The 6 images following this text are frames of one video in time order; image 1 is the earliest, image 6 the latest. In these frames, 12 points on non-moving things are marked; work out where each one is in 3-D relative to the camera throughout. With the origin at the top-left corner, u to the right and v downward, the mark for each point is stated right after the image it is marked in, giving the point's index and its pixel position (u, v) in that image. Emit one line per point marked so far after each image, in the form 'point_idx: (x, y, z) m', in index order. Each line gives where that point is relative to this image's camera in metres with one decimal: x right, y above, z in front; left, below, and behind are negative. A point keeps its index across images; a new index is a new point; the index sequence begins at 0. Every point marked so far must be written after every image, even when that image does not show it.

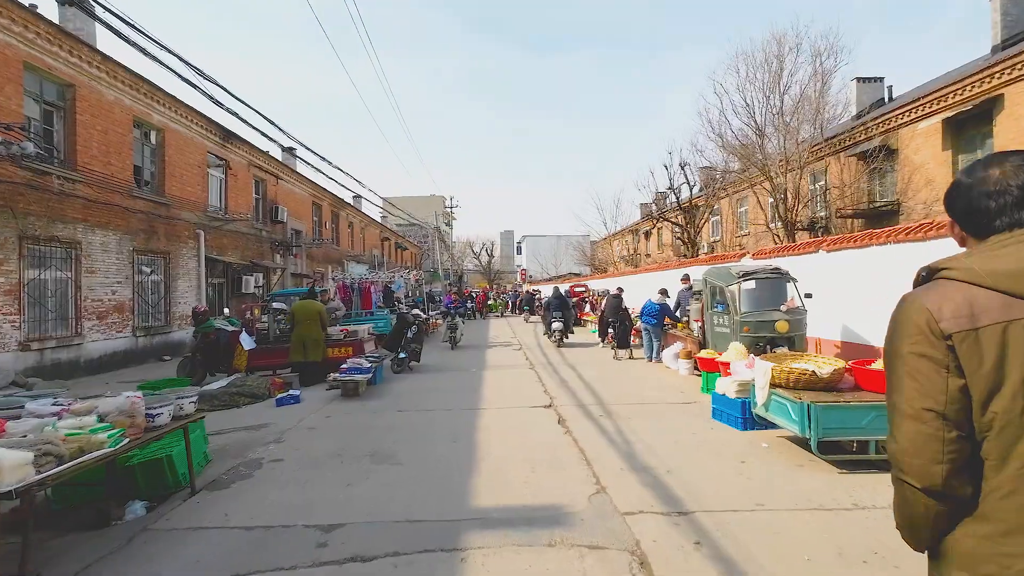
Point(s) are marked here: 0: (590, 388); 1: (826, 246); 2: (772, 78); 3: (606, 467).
0: (+1.3, -1.7, +9.1) m
1: (+6.2, +0.8, +10.8) m
2: (+9.3, +7.6, +19.8) m
3: (+0.9, -1.7, +5.1) m
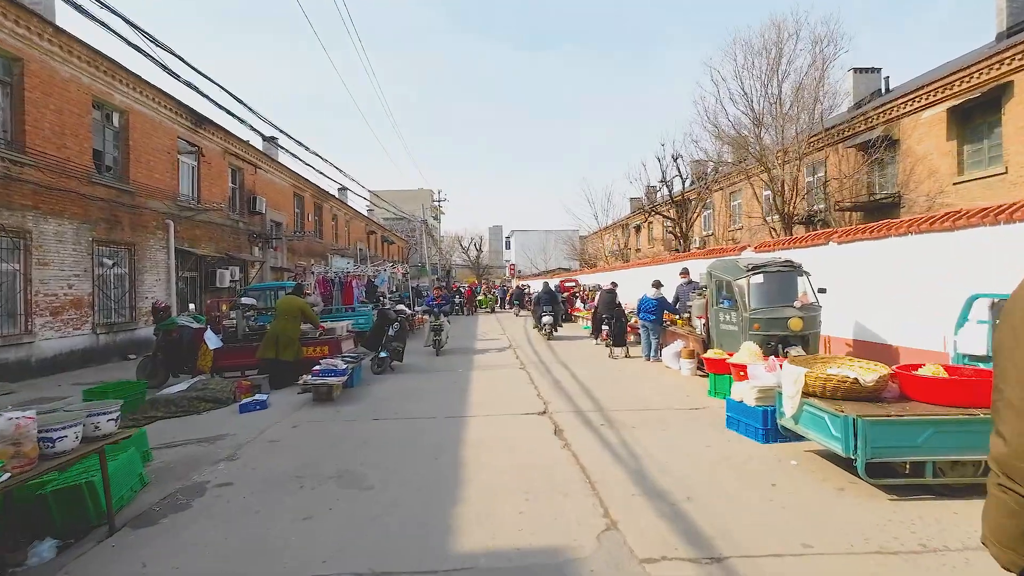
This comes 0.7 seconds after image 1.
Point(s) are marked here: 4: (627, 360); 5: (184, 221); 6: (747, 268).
0: (+1.2, -1.6, +8.4) m
1: (+6.0, +0.9, +10.1) m
2: (+8.9, +7.7, +19.1) m
3: (+0.8, -1.6, +4.3) m
4: (+2.4, -1.5, +11.6) m
5: (-10.2, +2.1, +17.0) m
6: (+3.8, +0.3, +8.7) m
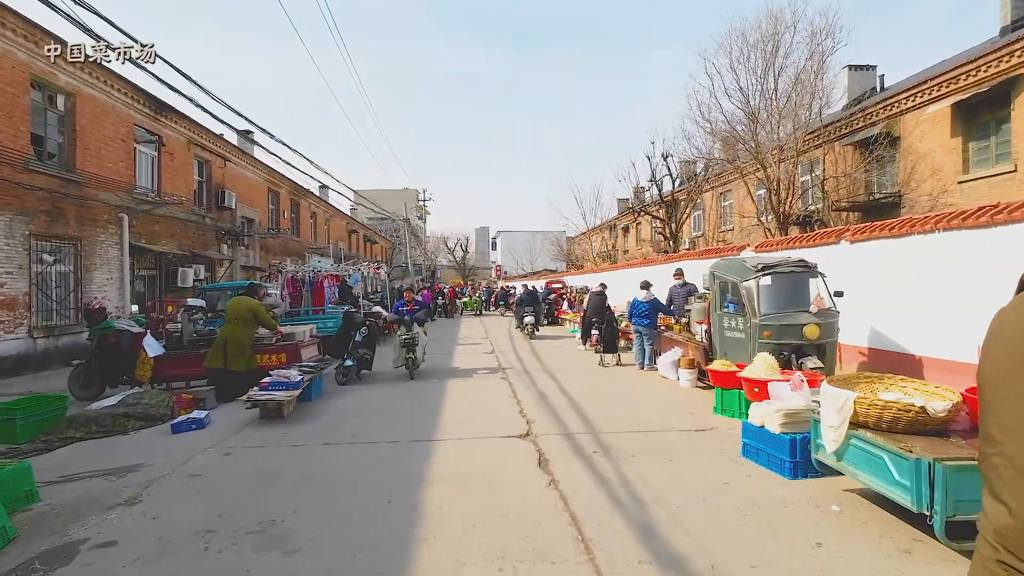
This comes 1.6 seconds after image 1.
0: (+0.9, -1.6, +7.4) m
1: (+5.7, +0.9, +9.3) m
2: (+8.4, +7.6, +18.3) m
3: (+0.6, -1.6, +3.3) m
4: (+2.1, -1.6, +10.7) m
5: (-10.7, +2.1, +15.8) m
6: (+3.5, +0.3, +7.8) m
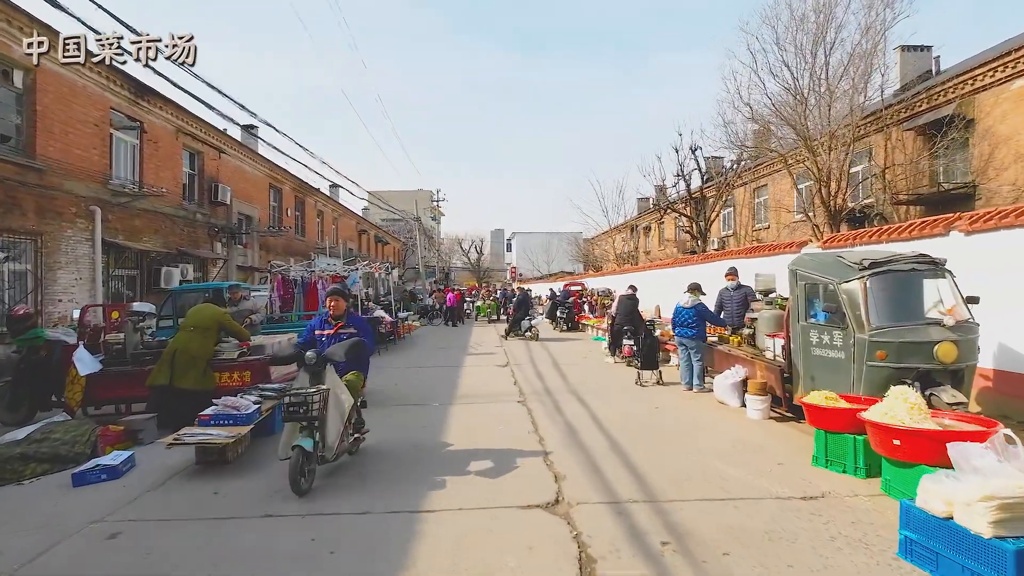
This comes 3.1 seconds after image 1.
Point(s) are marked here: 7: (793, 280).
0: (+1.1, -1.6, +5.5) m
1: (+6.0, +0.8, +7.3) m
2: (+9.0, +7.5, +16.3) m
3: (+0.7, -1.6, +1.4) m
4: (+2.4, -1.6, +8.7) m
5: (-10.2, +2.0, +14.2) m
6: (+3.7, +0.2, +5.8) m
7: (+3.4, +0.1, +6.6) m
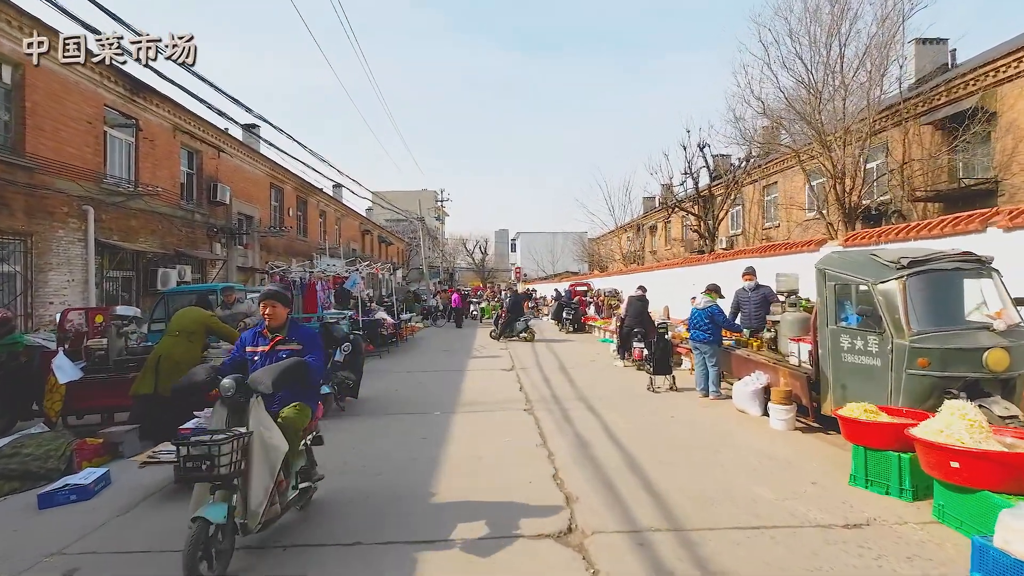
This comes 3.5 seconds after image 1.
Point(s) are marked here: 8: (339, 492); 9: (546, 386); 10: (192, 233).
0: (+1.1, -1.7, +5.0) m
1: (+6.1, +0.8, +6.8) m
2: (+9.1, +7.5, +15.7) m
3: (+0.8, -1.6, +1.0) m
4: (+2.5, -1.6, +8.3) m
5: (-10.1, +2.0, +13.9) m
6: (+3.8, +0.2, +5.4) m
7: (+3.4, +0.1, +6.1) m
8: (-1.5, -1.7, +4.8) m
9: (+0.6, -1.6, +9.3) m
10: (-10.2, +1.7, +17.4) m
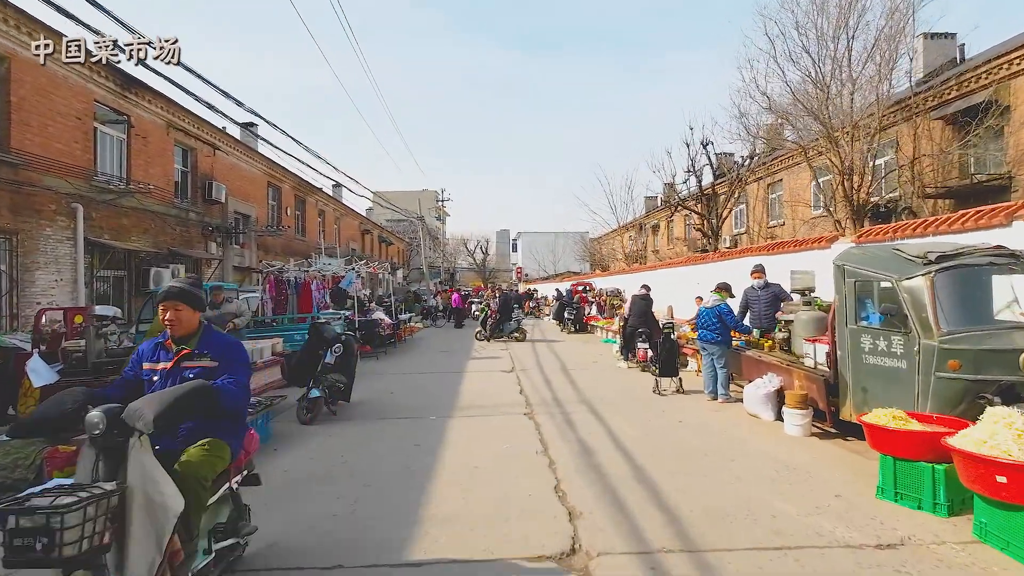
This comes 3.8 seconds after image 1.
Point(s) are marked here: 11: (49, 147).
0: (+1.1, -1.6, +4.7) m
1: (+6.0, +0.9, +6.4) m
2: (+9.1, +7.6, +15.4) m
3: (+0.7, -1.6, +0.6) m
4: (+2.5, -1.6, +7.9) m
5: (-10.1, +2.0, +13.5) m
6: (+3.8, +0.3, +5.0) m
7: (+3.4, +0.1, +5.7) m
8: (-1.5, -1.7, +4.4) m
9: (+0.6, -1.6, +9.0) m
10: (-10.2, +1.7, +17.1) m
11: (-10.1, +3.1, +11.9) m
